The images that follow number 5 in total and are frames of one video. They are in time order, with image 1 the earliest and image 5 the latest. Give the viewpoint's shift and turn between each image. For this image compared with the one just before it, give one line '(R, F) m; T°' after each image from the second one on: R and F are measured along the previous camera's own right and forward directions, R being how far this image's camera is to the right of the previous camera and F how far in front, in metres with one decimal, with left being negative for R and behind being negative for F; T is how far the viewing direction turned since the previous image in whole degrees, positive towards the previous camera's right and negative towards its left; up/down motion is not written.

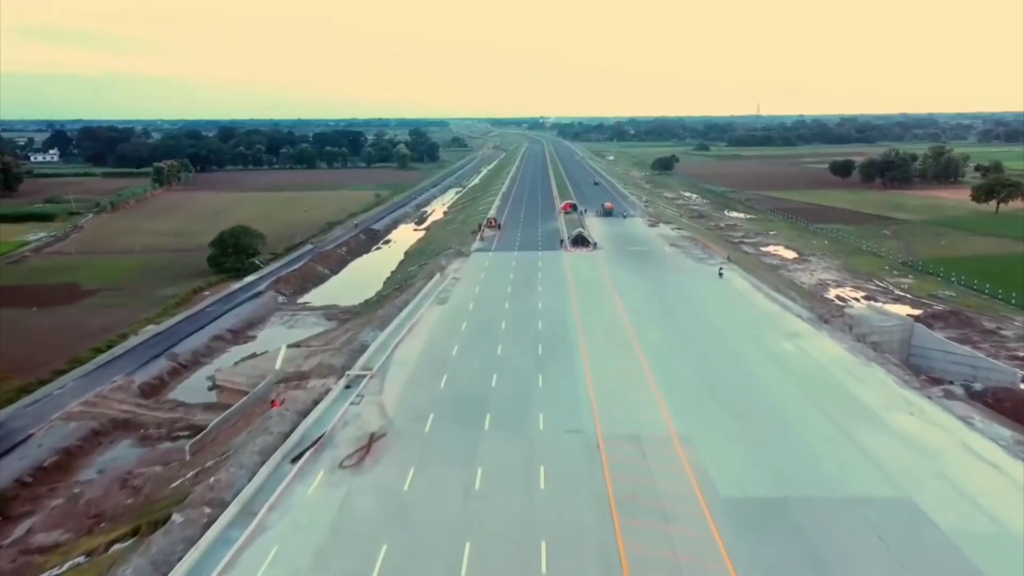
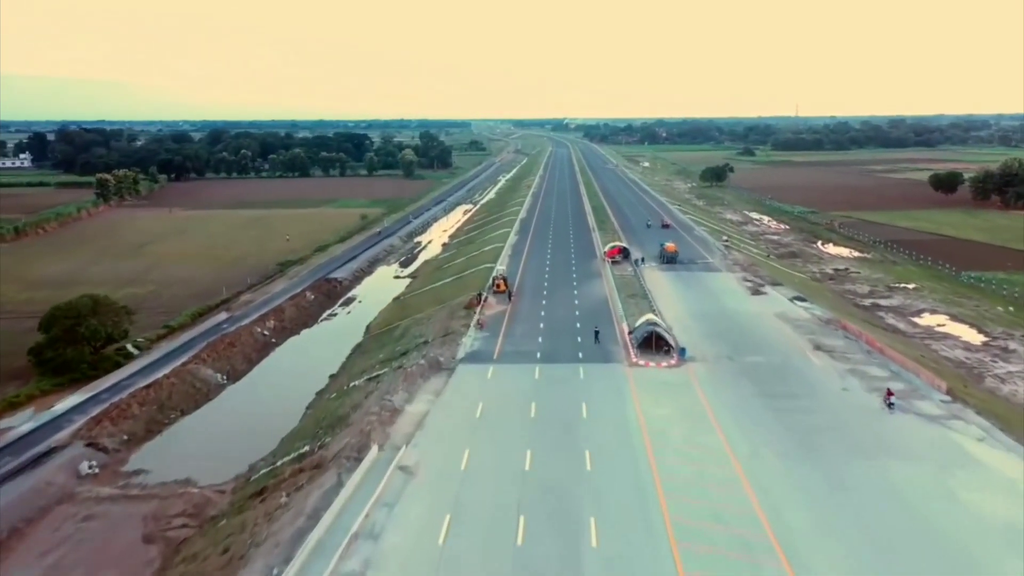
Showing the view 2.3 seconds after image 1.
(+0.2, +30.0) m; -2°
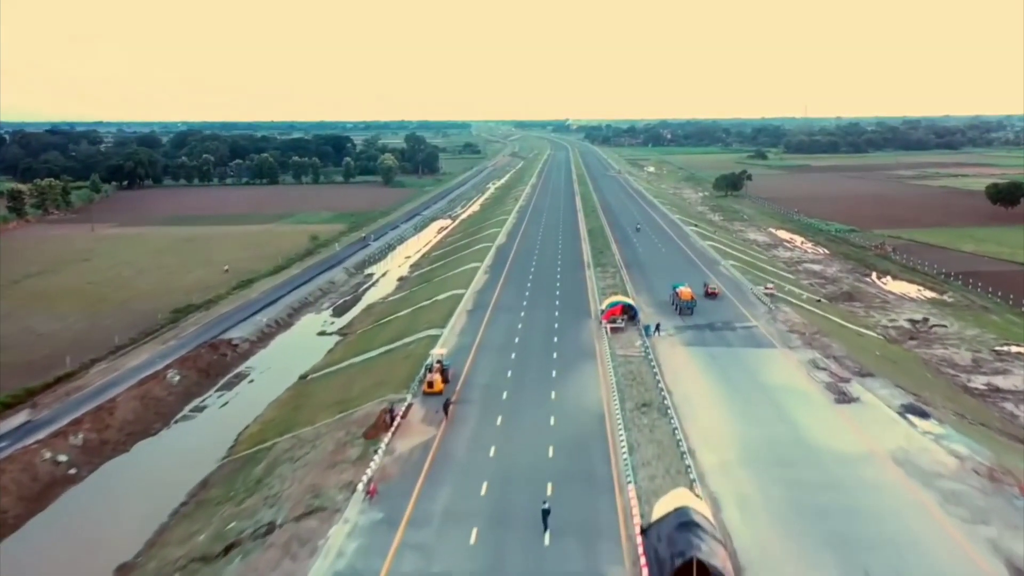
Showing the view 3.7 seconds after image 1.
(+2.5, +19.2) m; 0°
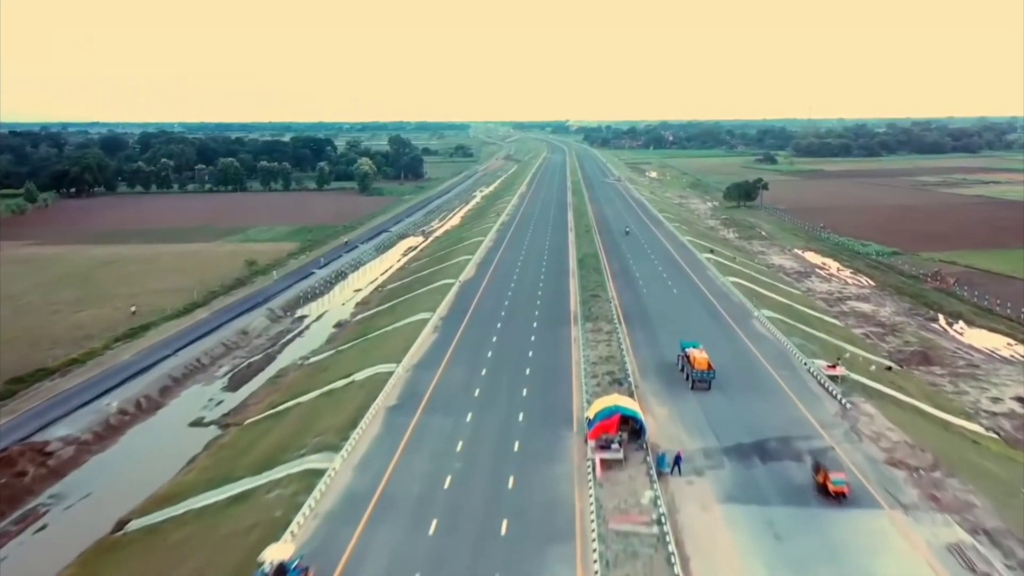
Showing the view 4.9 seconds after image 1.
(+2.3, +16.0) m; 0°
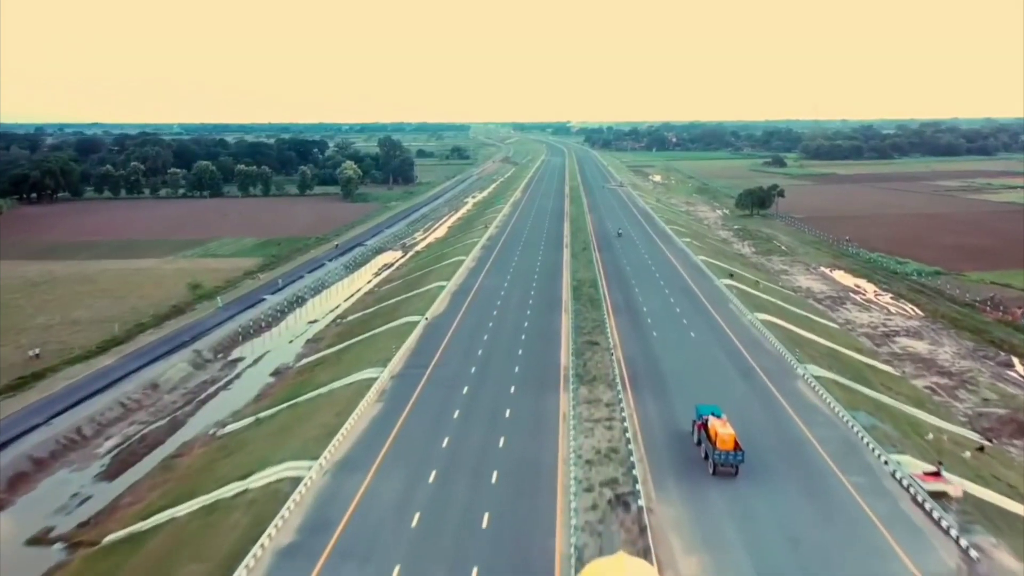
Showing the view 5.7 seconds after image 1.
(+1.3, +10.8) m; 0°
